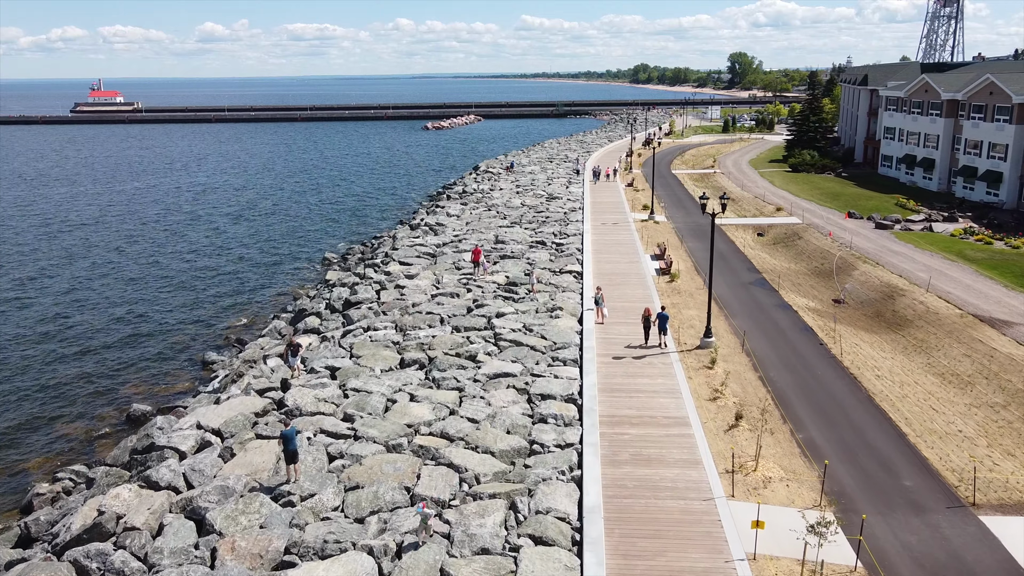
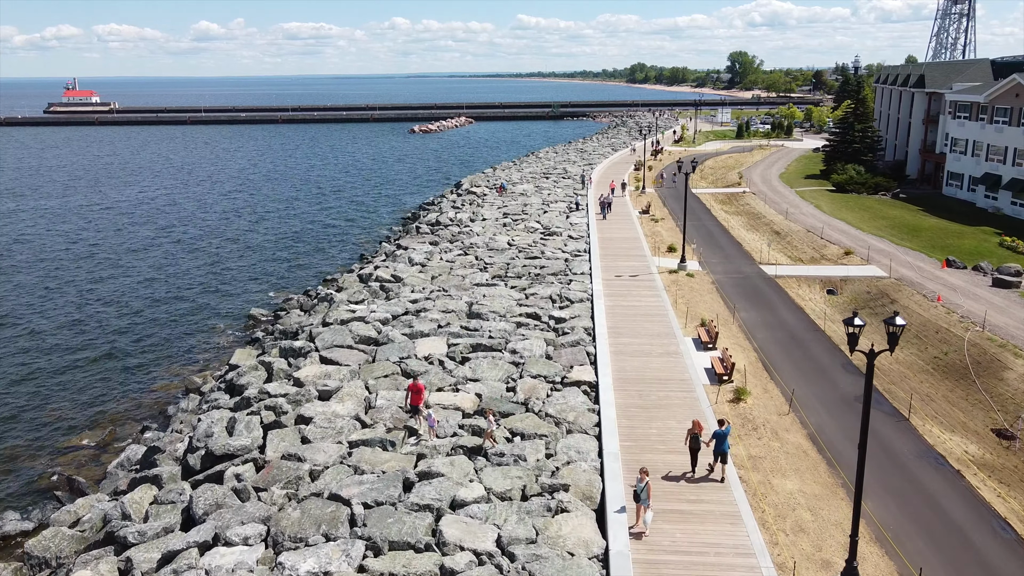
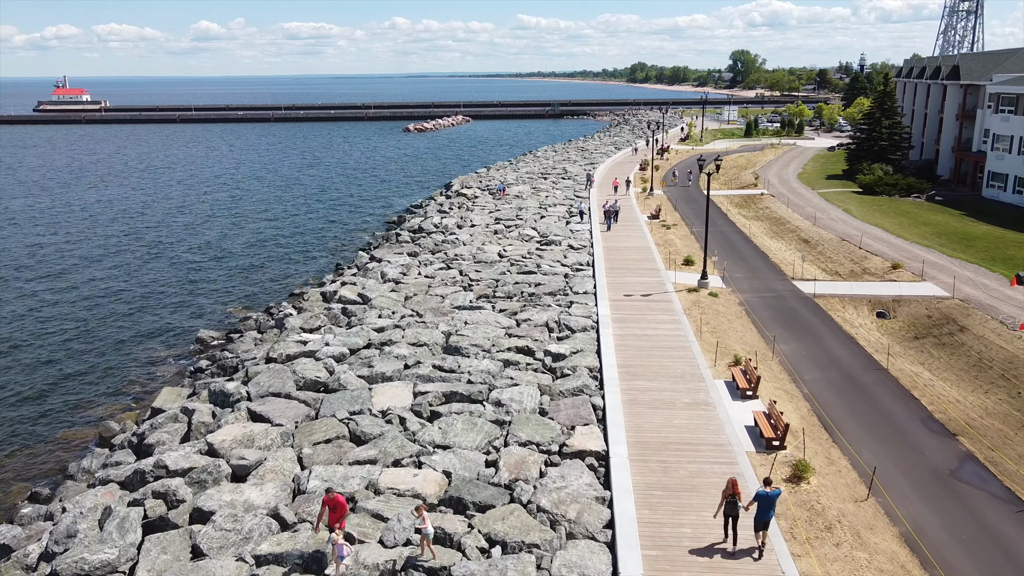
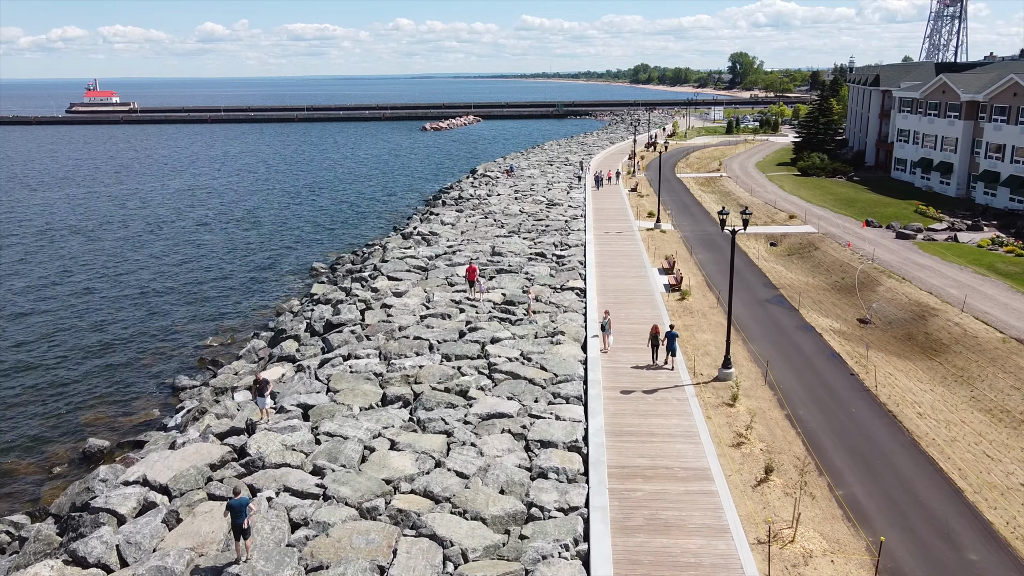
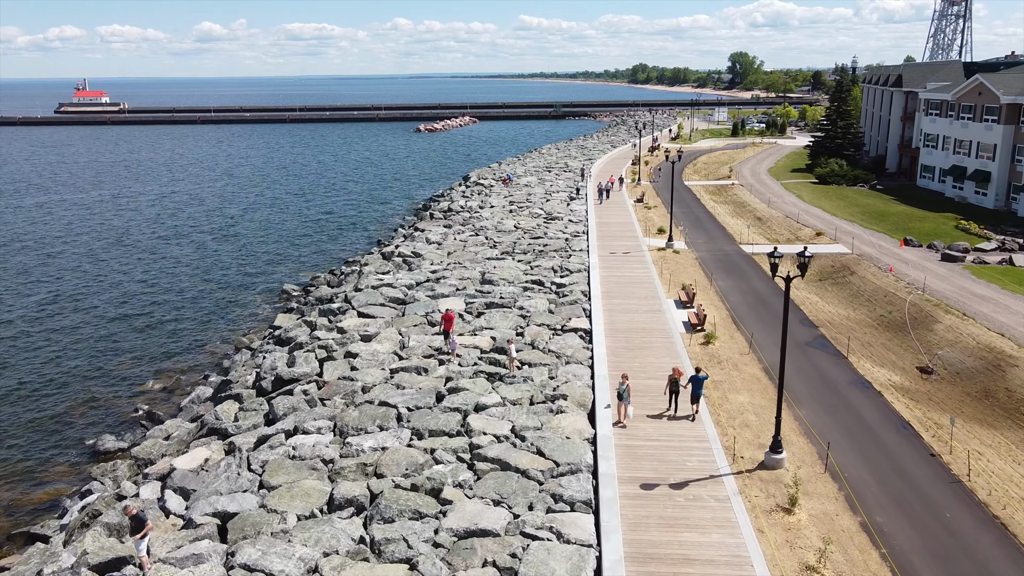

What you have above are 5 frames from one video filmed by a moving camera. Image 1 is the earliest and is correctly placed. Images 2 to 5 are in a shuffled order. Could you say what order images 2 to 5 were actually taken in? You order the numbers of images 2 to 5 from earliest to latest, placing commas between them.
4, 5, 2, 3
